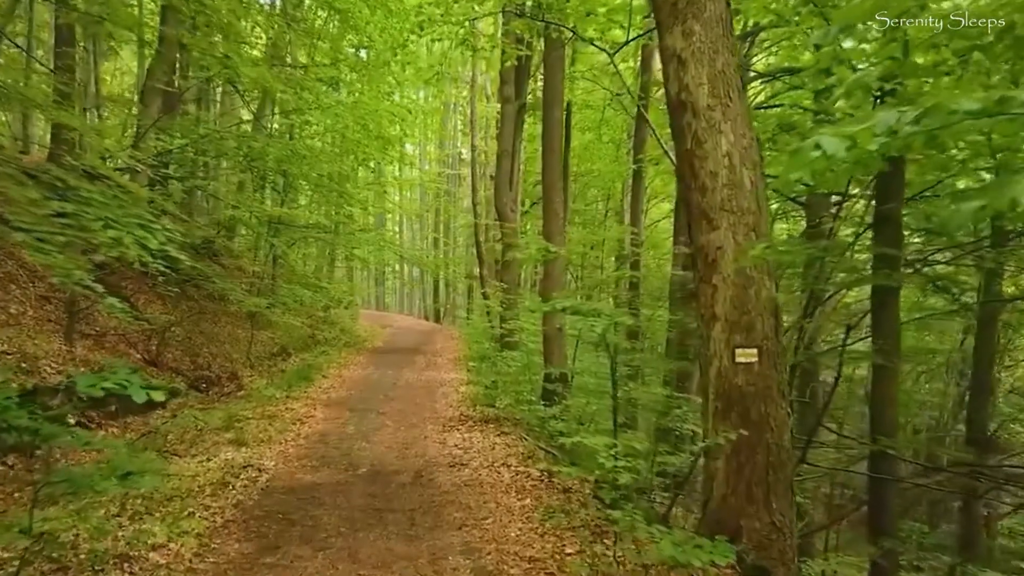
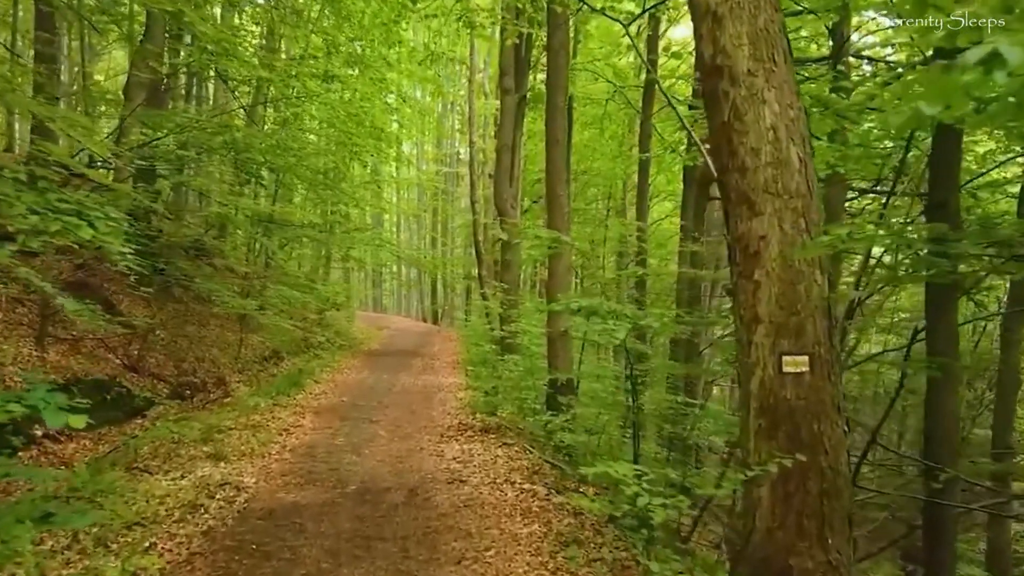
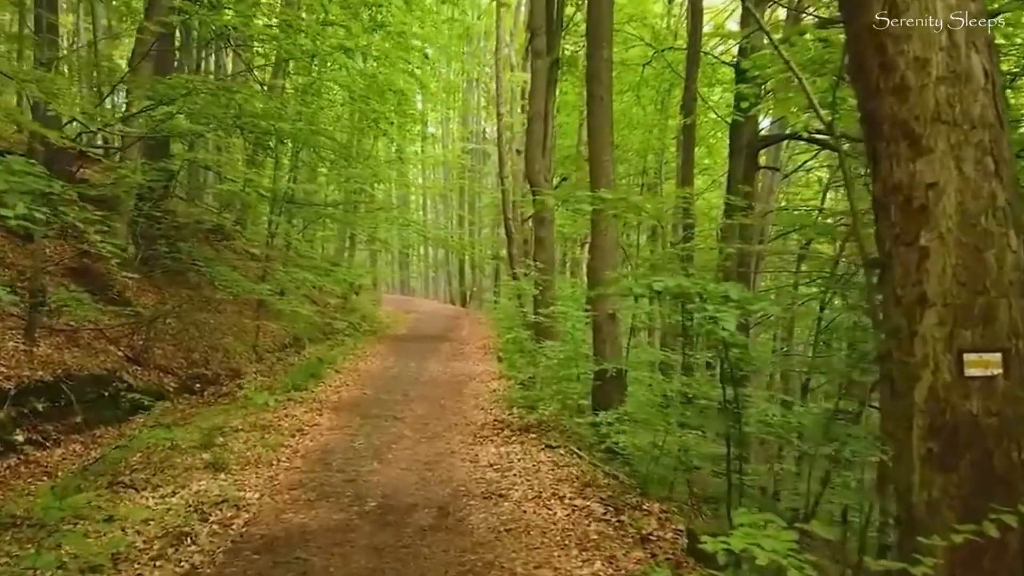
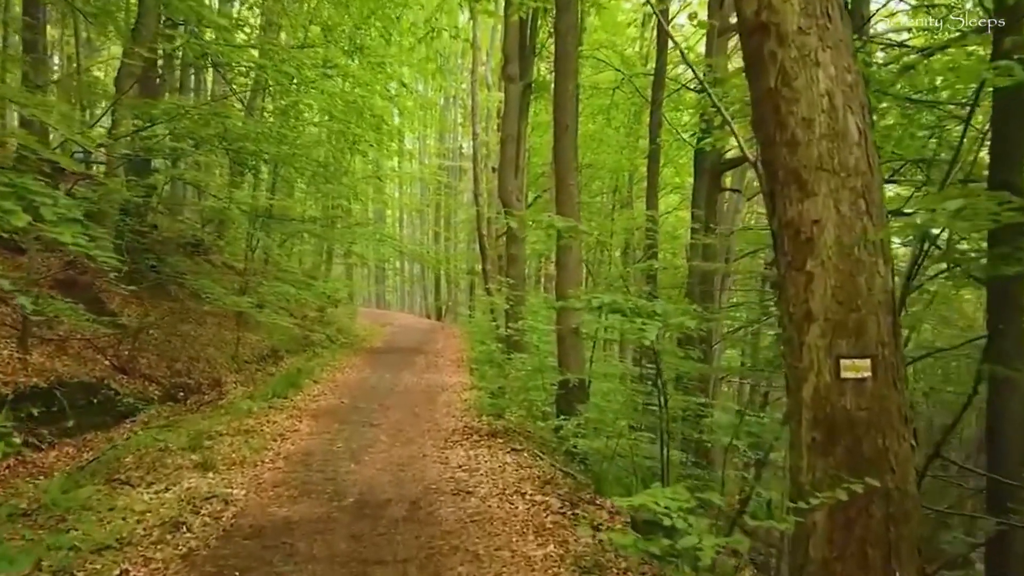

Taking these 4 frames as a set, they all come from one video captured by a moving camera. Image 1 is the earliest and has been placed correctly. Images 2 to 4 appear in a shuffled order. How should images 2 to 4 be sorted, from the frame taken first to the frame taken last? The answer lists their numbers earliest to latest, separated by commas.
2, 4, 3
